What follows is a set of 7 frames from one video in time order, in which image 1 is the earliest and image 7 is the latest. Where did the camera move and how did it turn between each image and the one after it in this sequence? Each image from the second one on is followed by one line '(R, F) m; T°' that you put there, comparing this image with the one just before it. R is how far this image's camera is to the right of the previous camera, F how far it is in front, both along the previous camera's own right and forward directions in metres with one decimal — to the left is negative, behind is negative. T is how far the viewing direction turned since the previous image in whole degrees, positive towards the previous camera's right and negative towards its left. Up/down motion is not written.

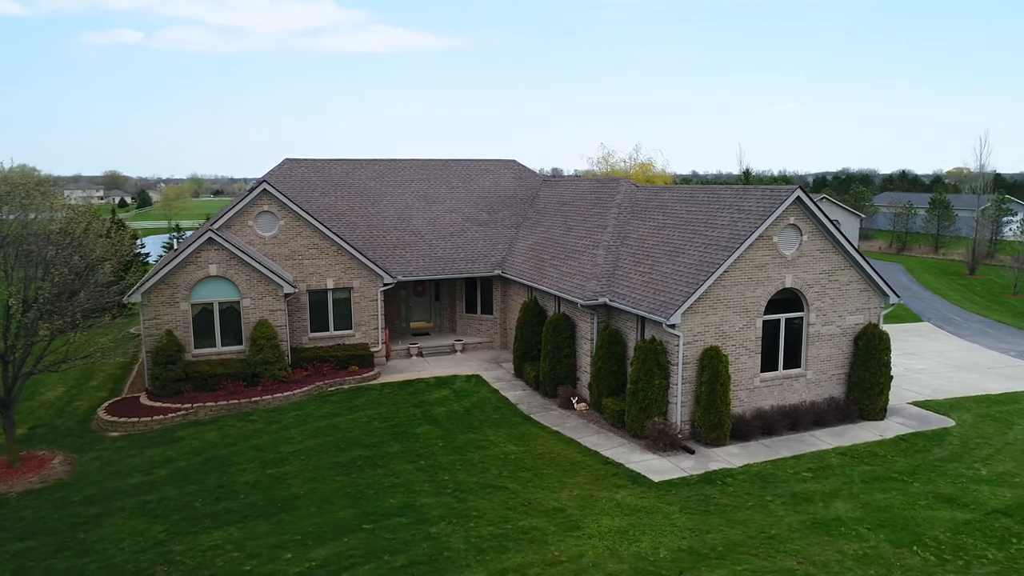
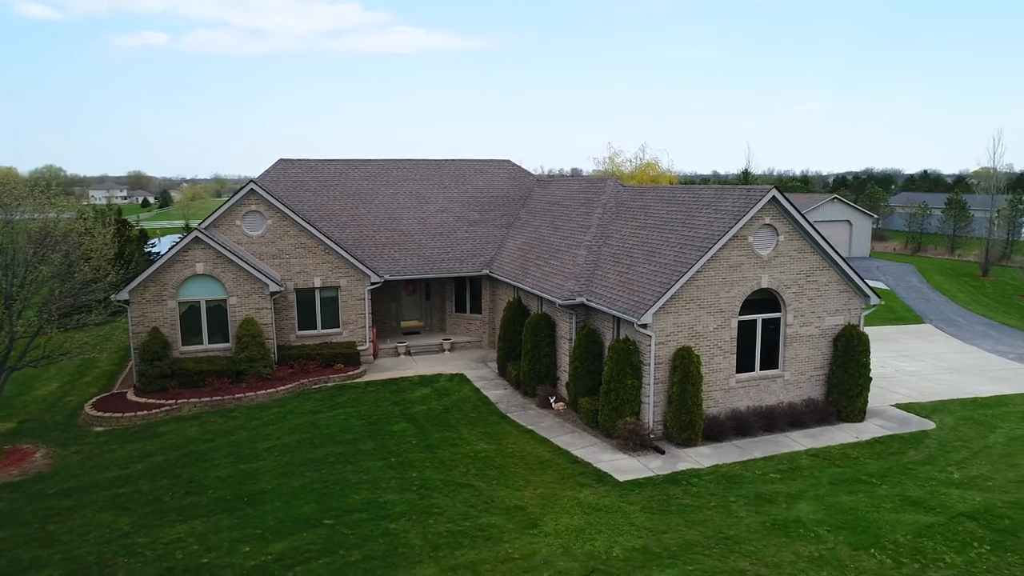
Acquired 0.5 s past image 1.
(+1.1, -0.1) m; -2°
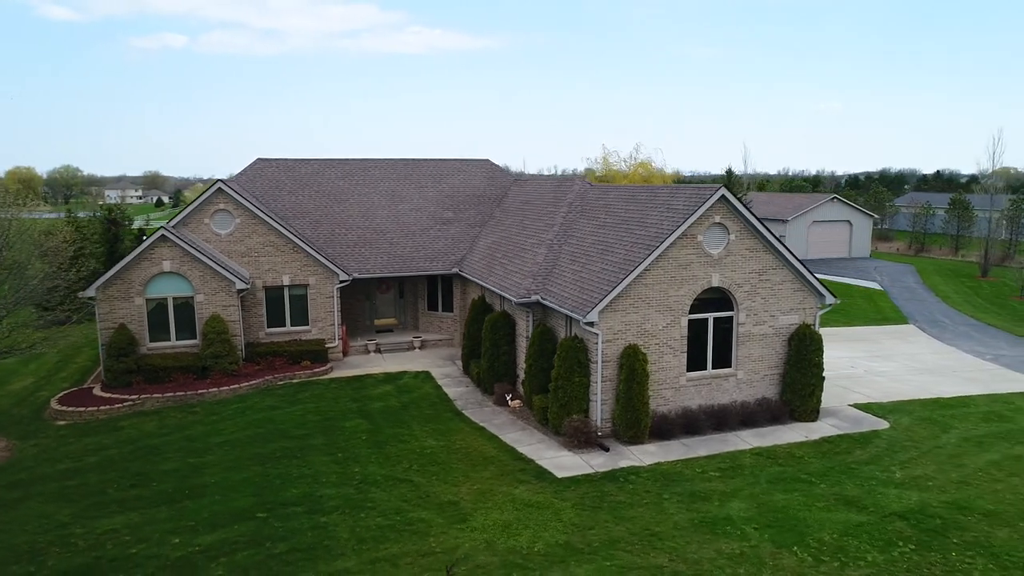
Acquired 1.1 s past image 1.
(+1.5, -0.1) m; -1°
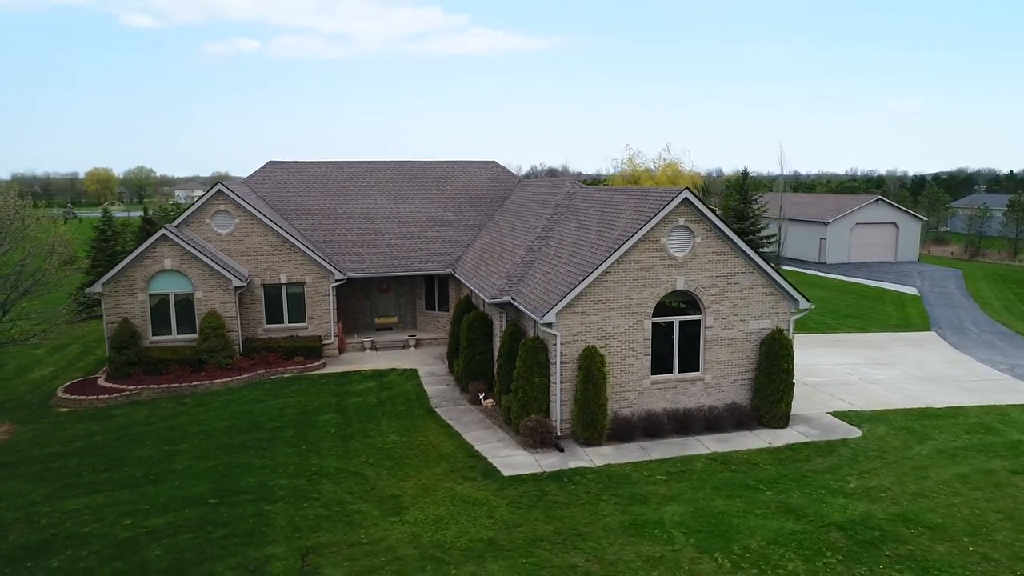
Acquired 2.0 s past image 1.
(+2.2, -0.2) m; -5°
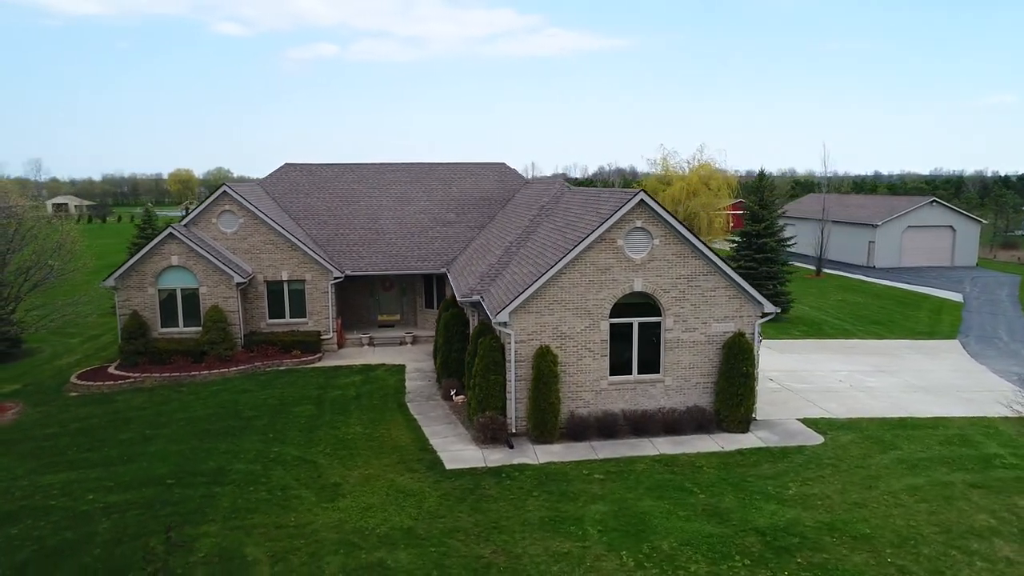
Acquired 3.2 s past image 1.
(+2.6, -0.3) m; -5°
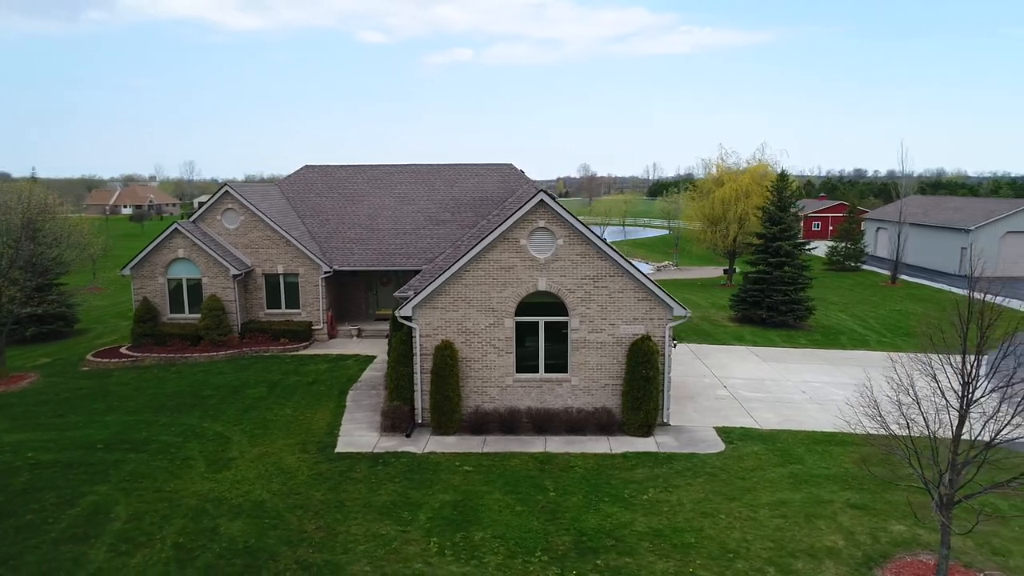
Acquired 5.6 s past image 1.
(+5.2, 0.0) m; -10°
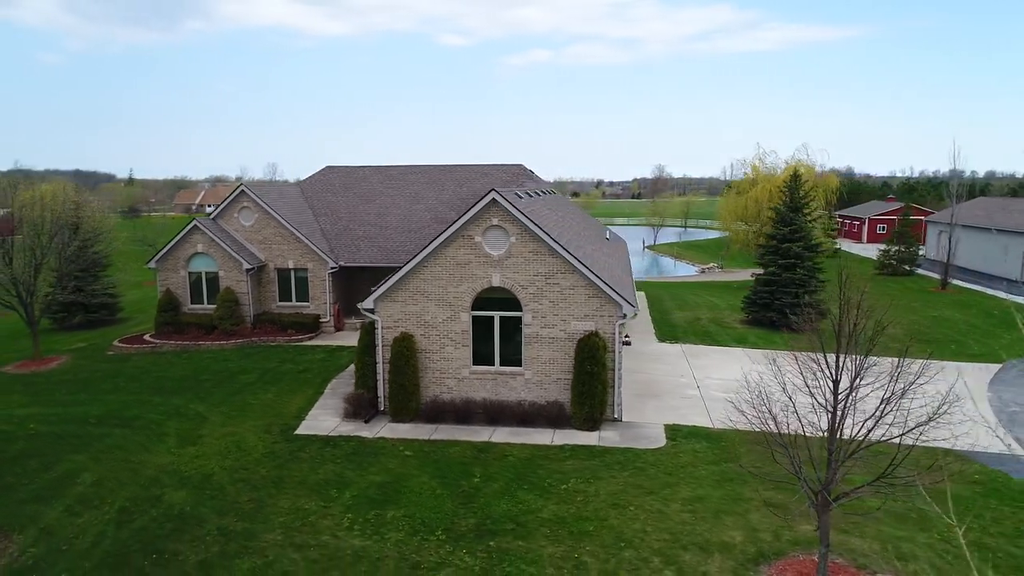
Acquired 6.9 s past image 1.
(+2.9, -0.4) m; -6°
